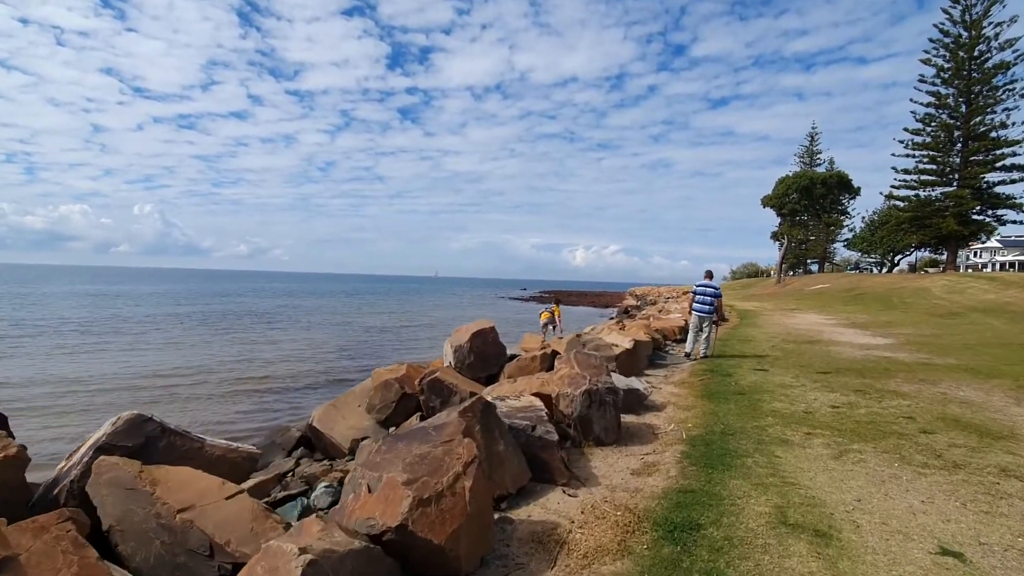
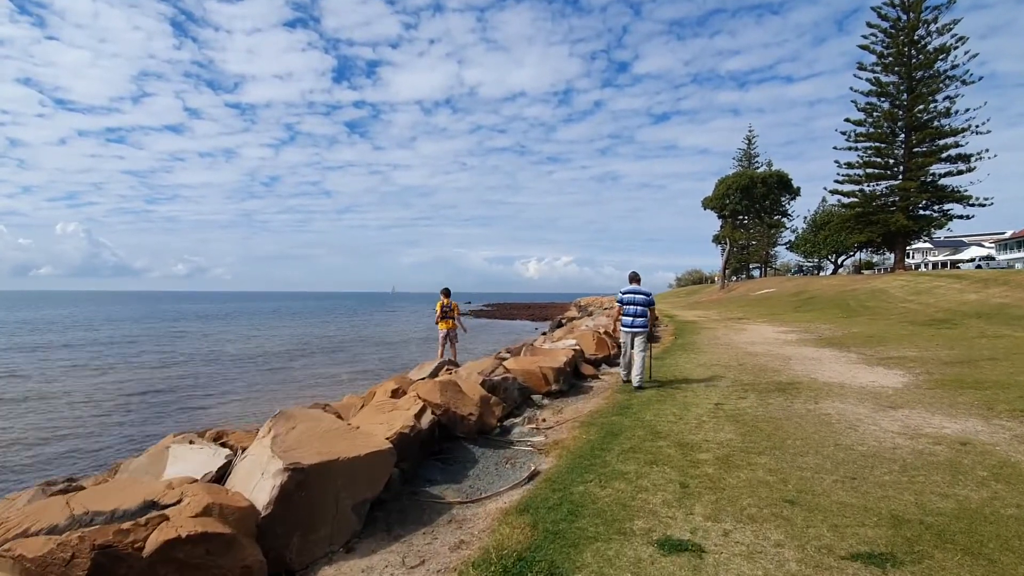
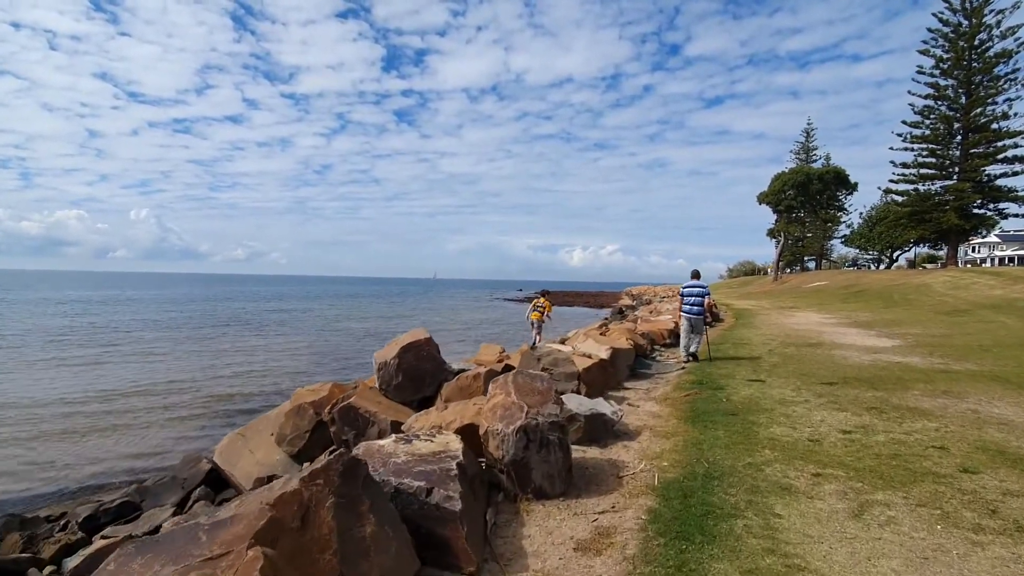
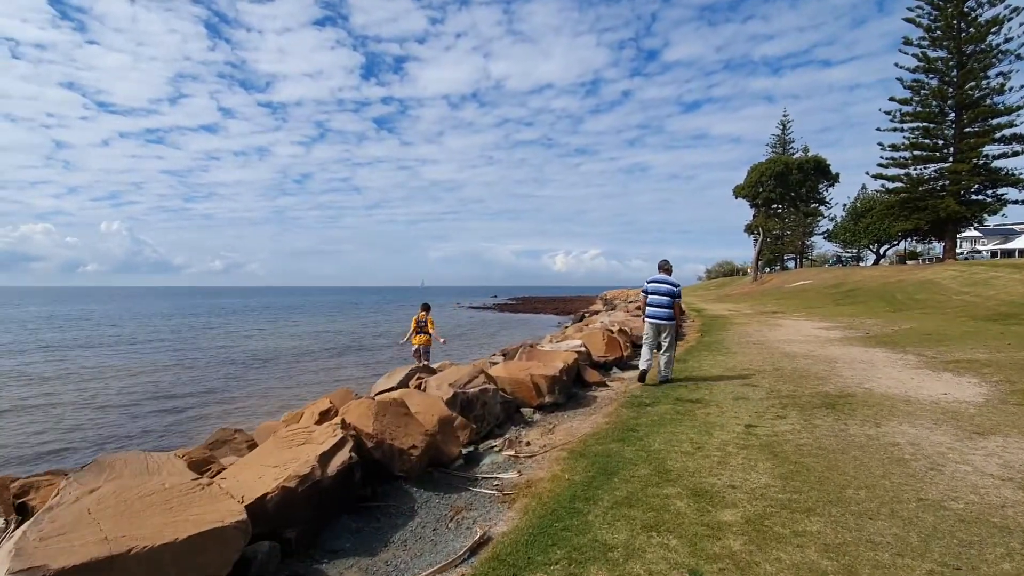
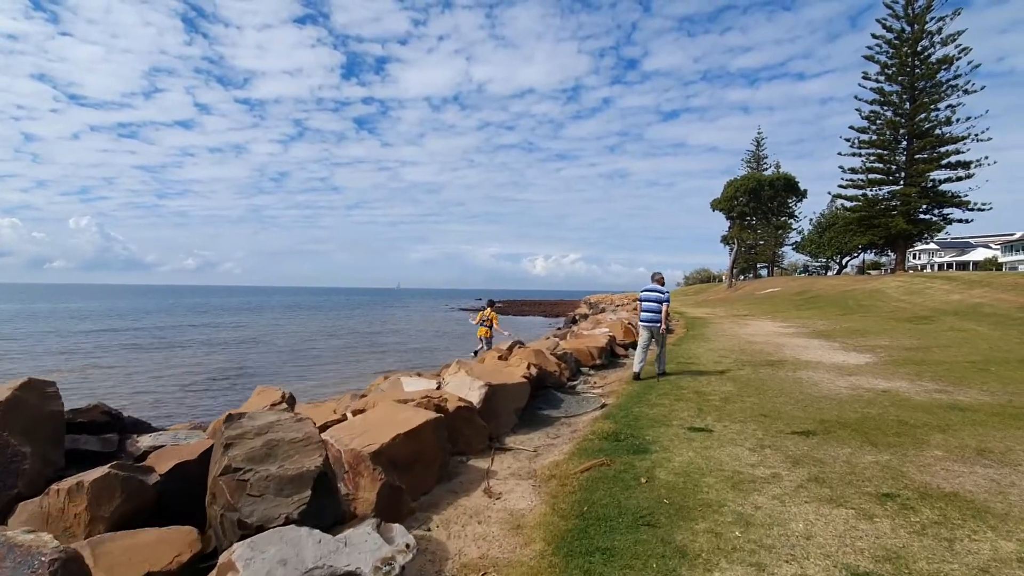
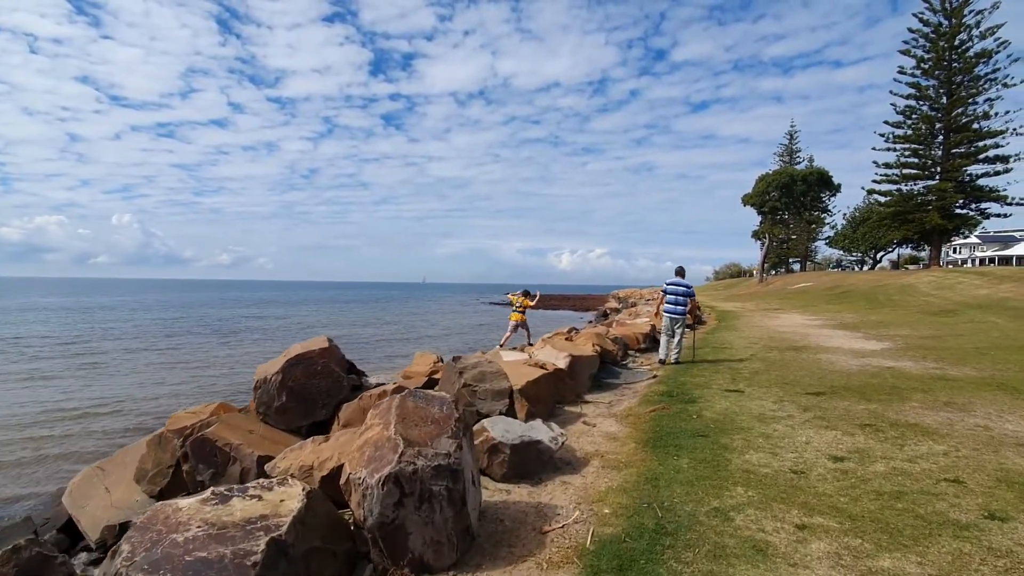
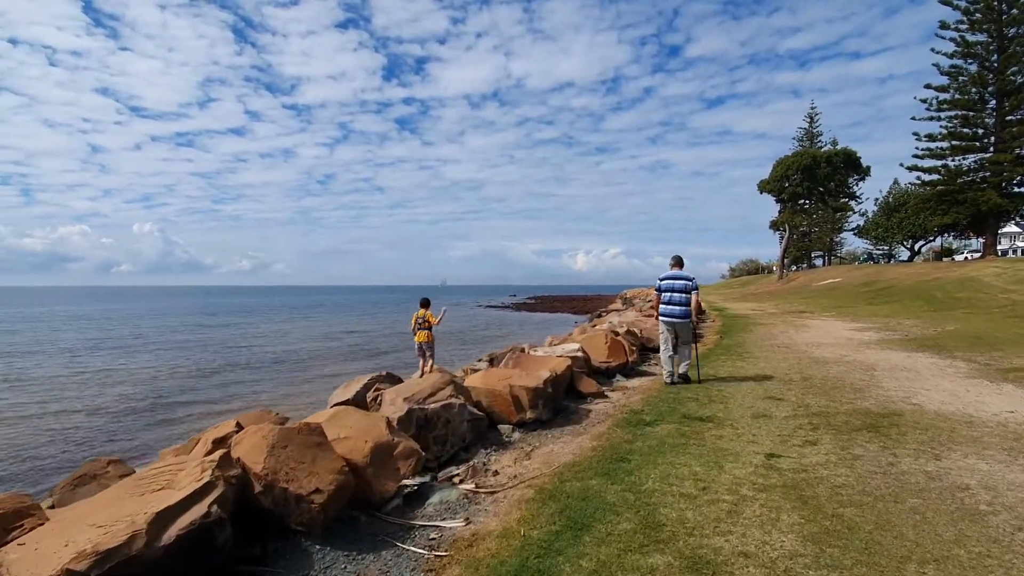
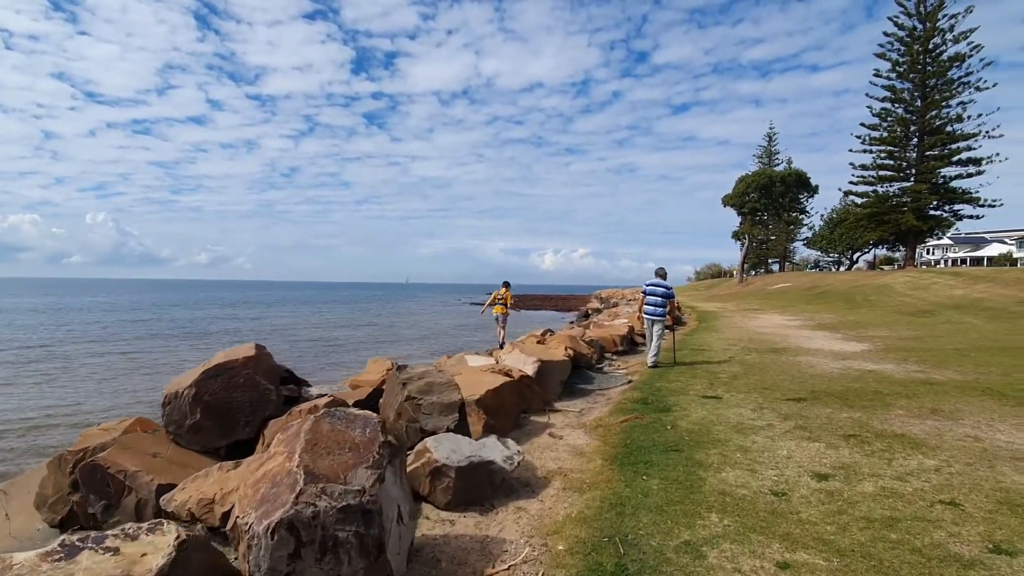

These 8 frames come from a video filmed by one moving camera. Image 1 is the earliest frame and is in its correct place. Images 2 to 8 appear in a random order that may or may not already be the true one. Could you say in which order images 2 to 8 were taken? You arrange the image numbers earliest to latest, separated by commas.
3, 6, 8, 5, 2, 4, 7
